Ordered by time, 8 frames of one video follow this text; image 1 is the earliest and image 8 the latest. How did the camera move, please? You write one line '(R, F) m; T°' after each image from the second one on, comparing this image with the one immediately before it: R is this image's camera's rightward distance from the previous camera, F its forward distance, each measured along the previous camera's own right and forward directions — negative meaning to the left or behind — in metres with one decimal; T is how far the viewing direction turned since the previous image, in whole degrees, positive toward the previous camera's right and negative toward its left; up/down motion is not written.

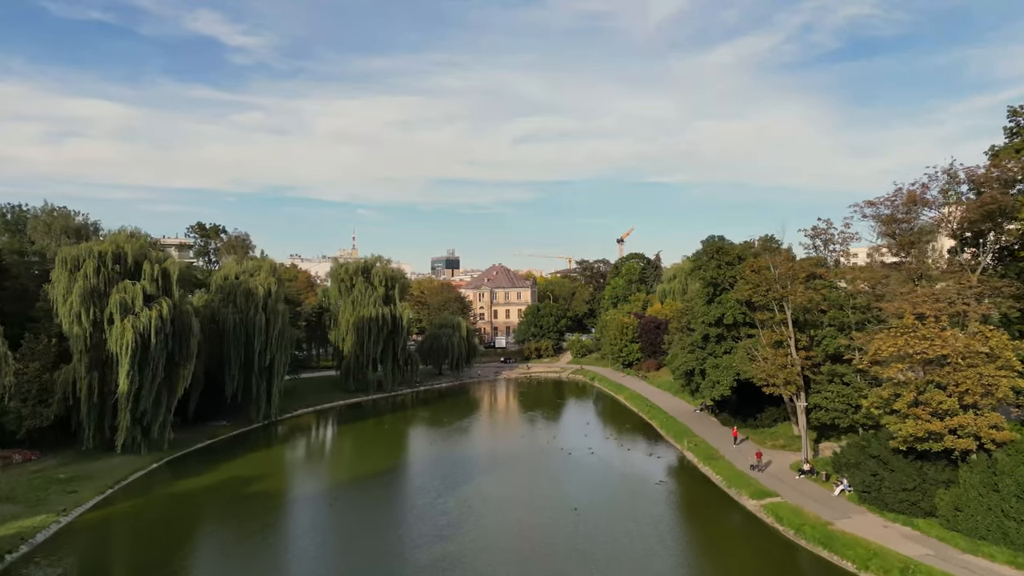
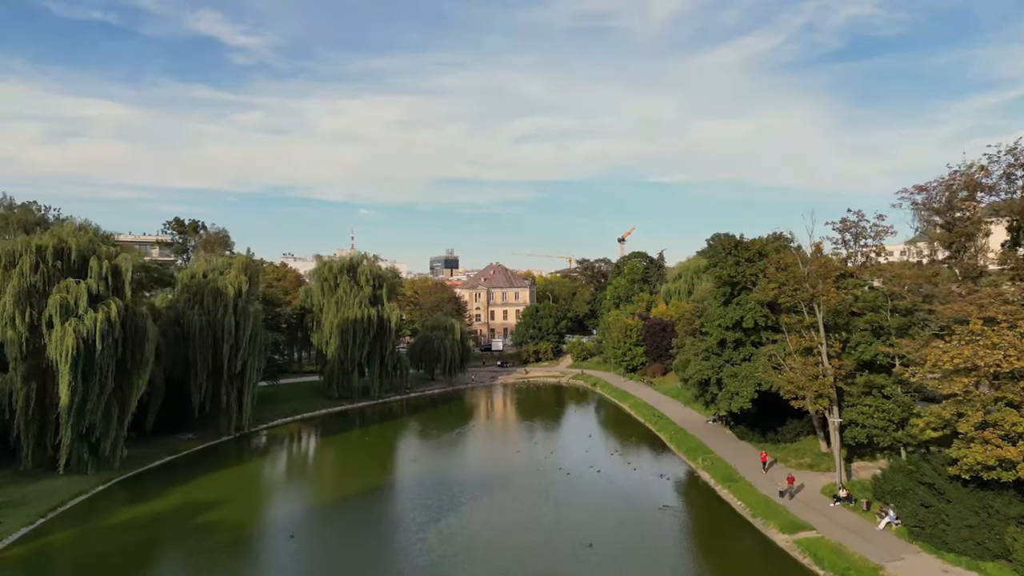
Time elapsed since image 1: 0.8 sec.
(+0.3, +3.6) m; 0°
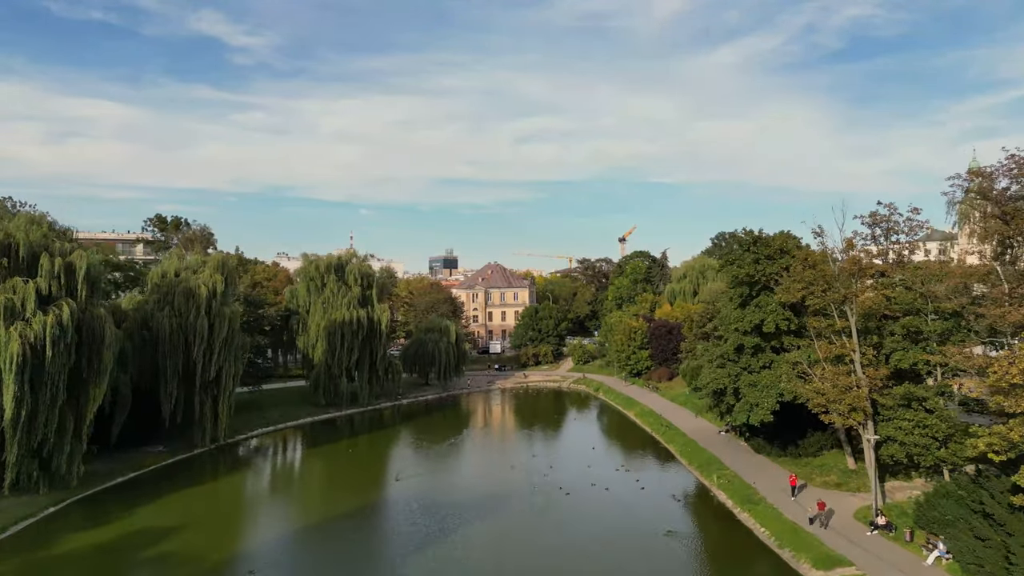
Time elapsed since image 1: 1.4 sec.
(+0.2, +2.8) m; 0°
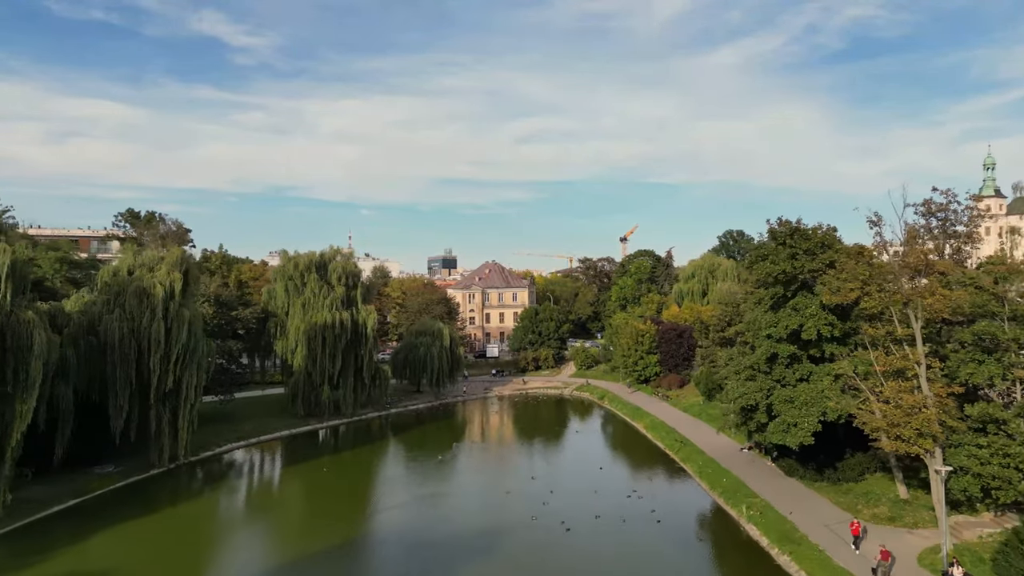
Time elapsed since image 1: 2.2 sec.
(+0.2, +3.9) m; 0°
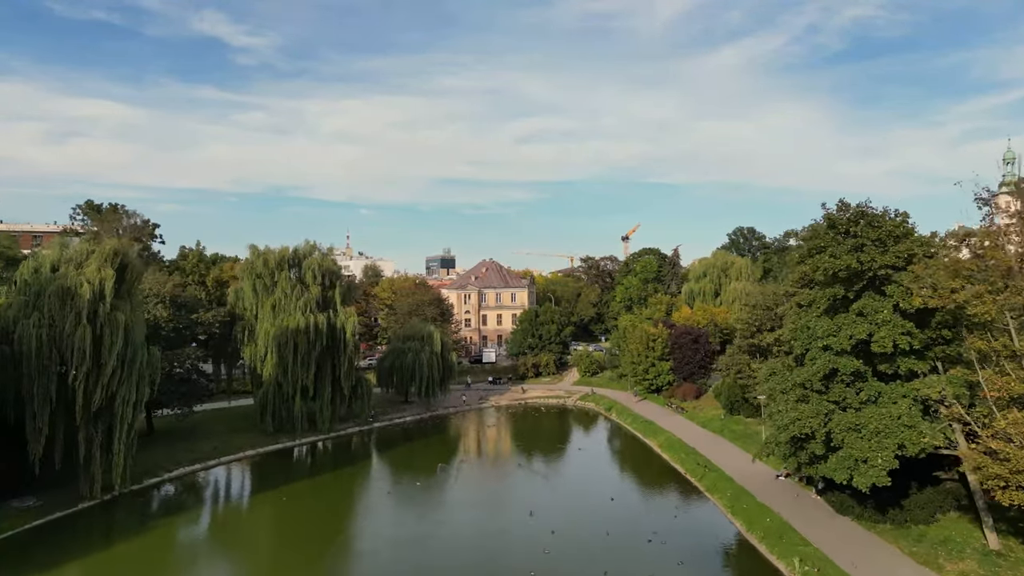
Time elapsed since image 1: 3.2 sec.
(+0.2, +4.8) m; 0°
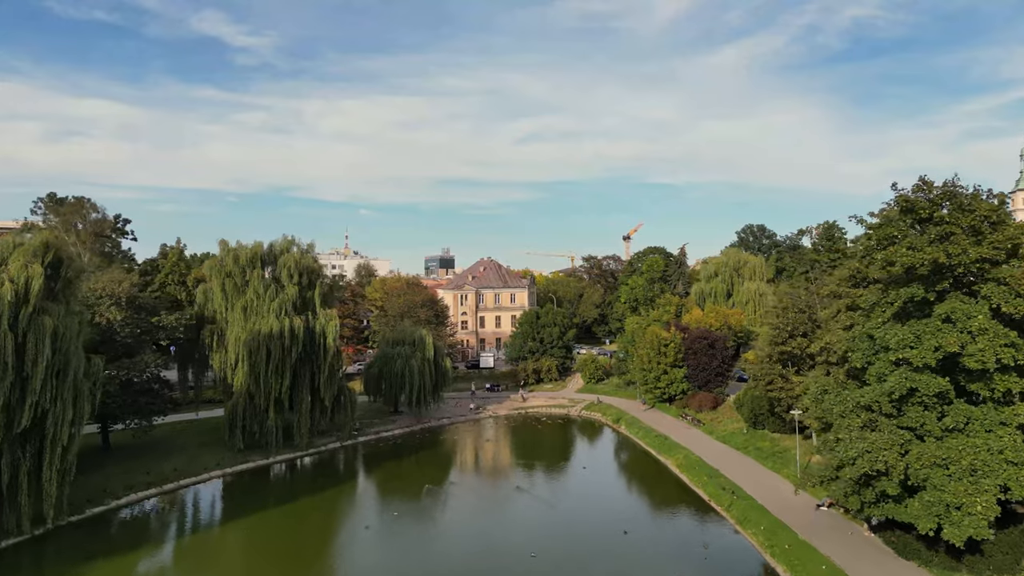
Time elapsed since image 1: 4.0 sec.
(0.0, +3.8) m; 0°
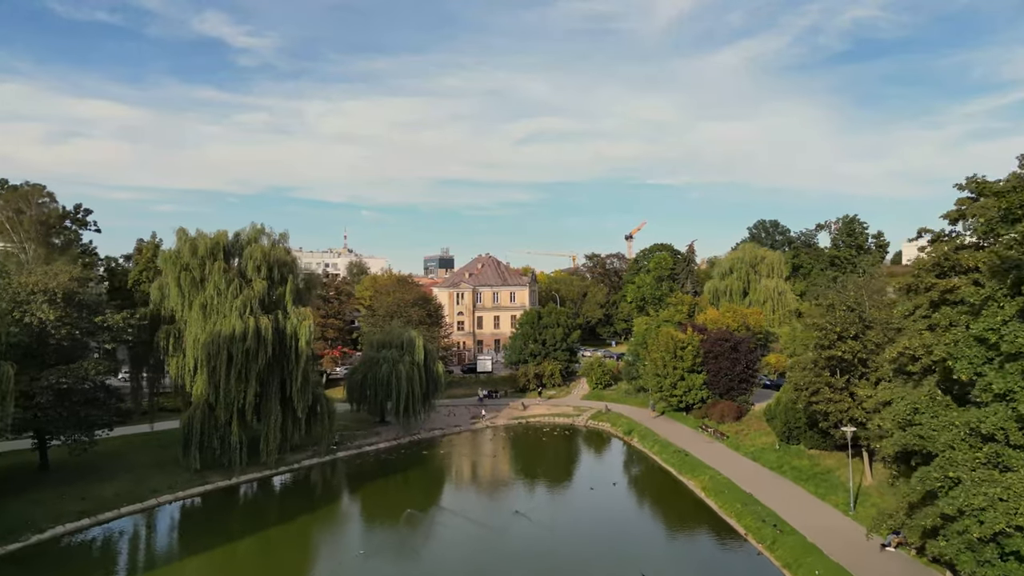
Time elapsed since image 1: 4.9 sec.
(+0.1, +4.3) m; 0°
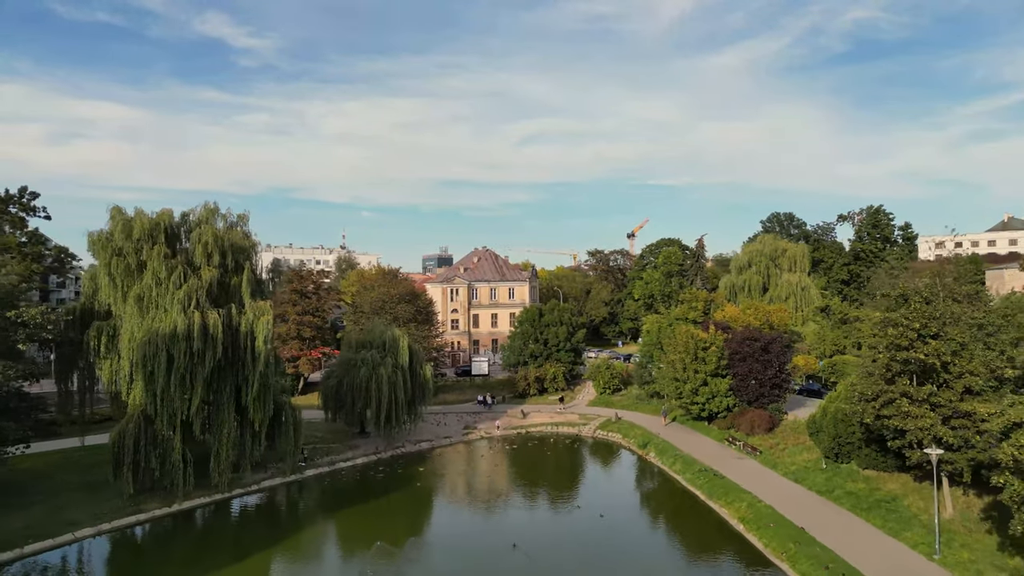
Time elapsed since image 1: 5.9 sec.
(+0.1, +4.7) m; 0°
